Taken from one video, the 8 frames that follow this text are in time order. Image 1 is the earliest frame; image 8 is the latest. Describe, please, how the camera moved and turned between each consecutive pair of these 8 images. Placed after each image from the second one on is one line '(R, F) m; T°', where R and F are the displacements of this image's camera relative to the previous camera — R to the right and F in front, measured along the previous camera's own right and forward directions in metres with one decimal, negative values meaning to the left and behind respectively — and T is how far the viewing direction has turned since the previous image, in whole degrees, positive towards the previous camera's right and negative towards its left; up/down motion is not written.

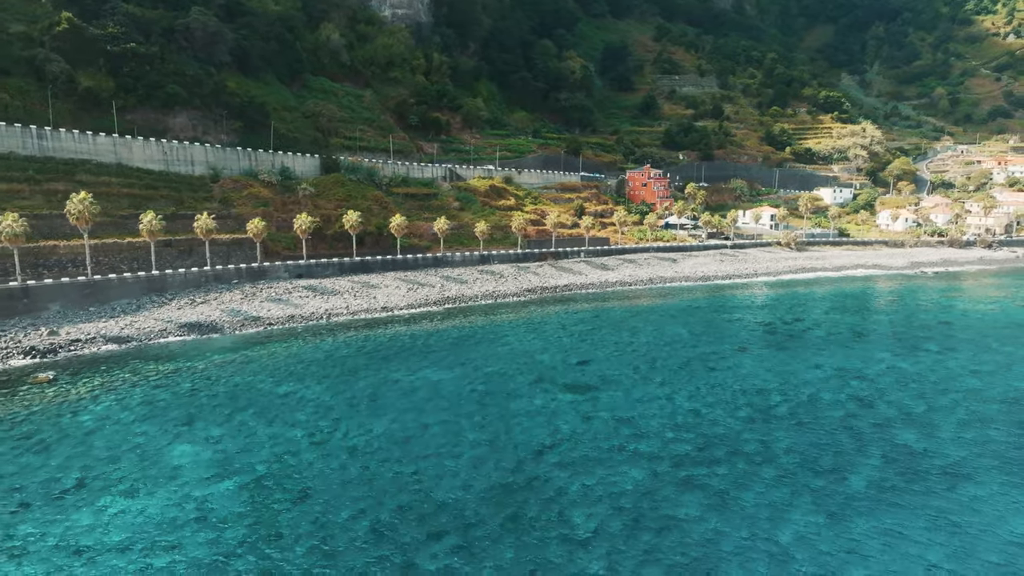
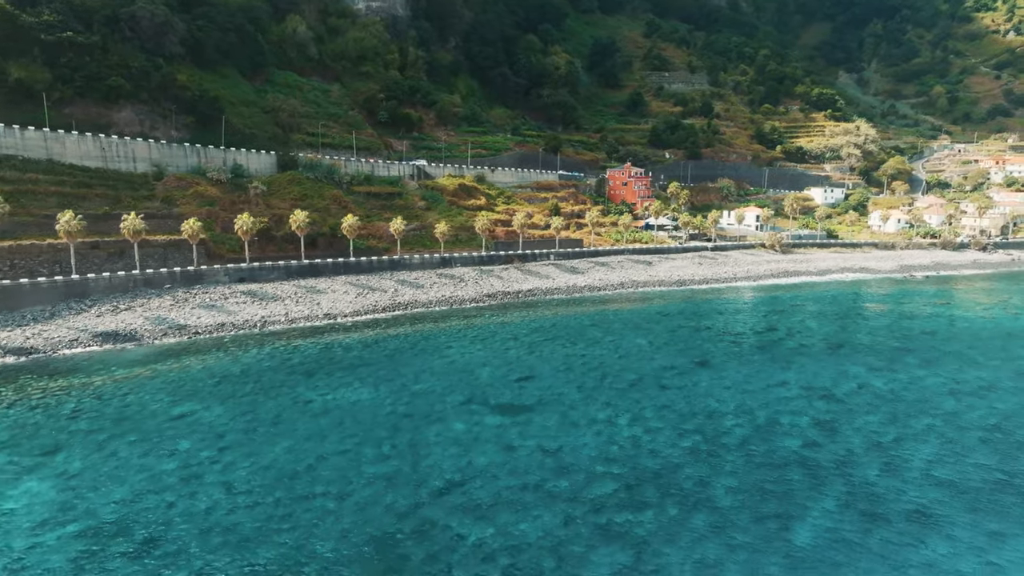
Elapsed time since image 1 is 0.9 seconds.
(+3.7, +3.9) m; 0°
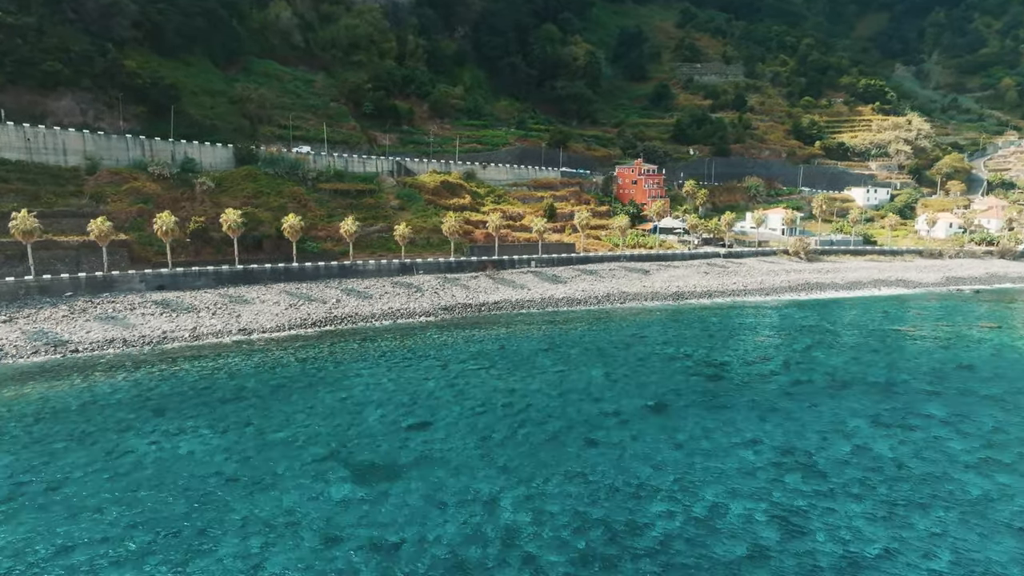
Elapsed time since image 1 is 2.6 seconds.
(+6.7, +8.4) m; -4°
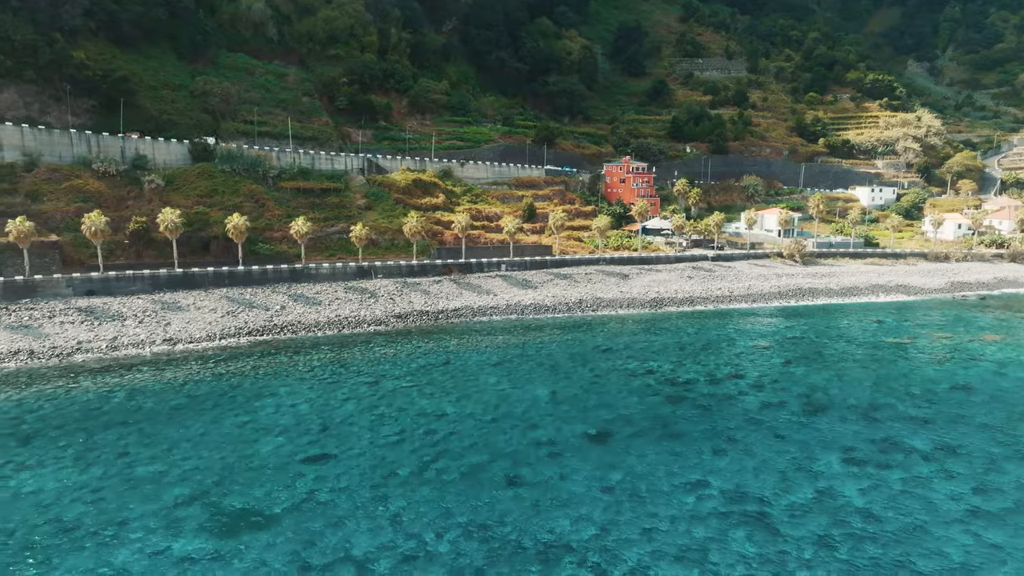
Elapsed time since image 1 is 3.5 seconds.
(+3.7, +4.1) m; -1°
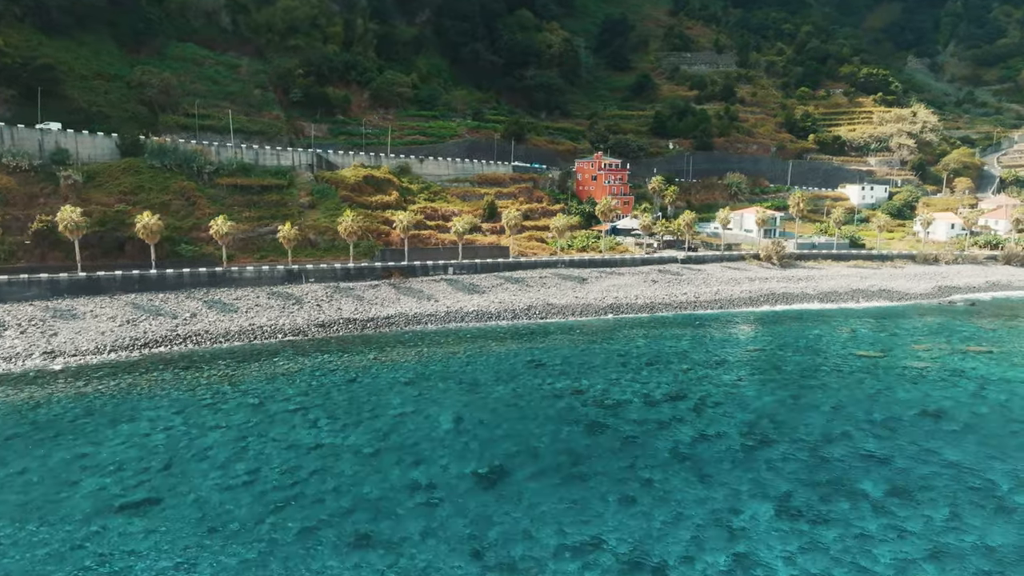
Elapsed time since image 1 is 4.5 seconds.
(+4.4, +4.5) m; 0°
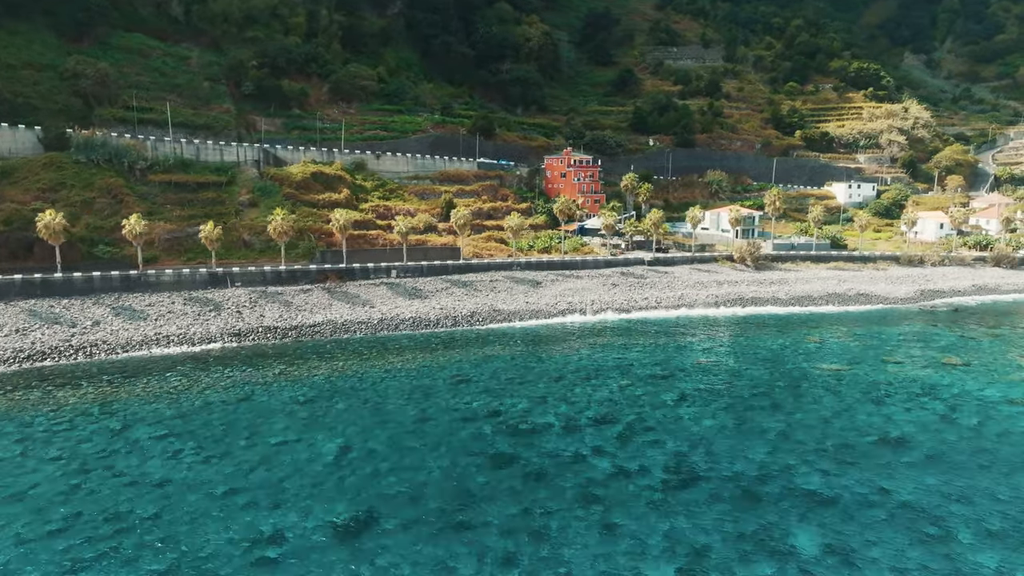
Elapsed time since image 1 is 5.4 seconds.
(+3.9, +3.9) m; 0°
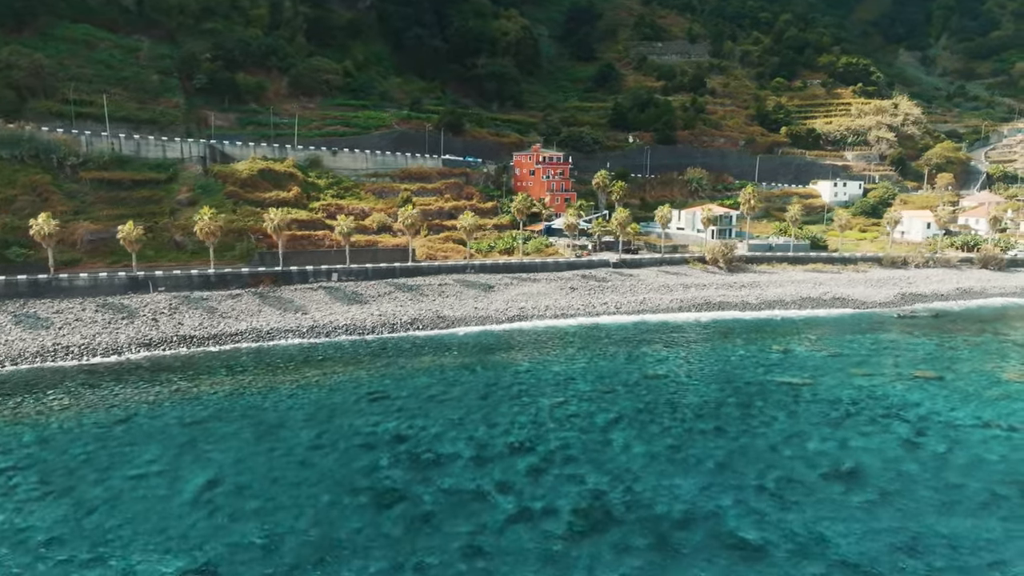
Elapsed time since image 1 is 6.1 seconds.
(+3.4, +3.4) m; 0°
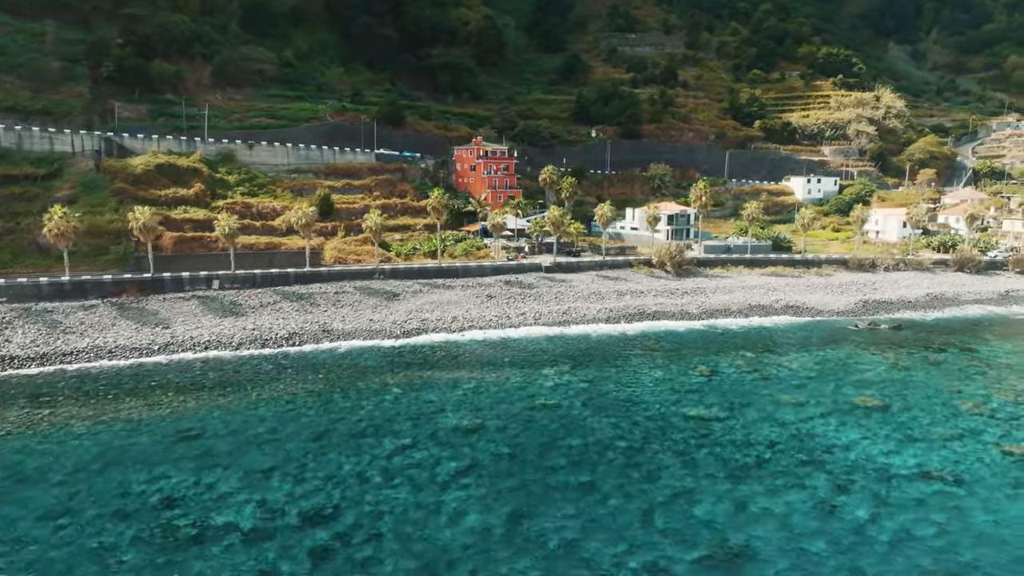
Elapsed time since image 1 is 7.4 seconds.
(+5.5, +5.7) m; 0°
